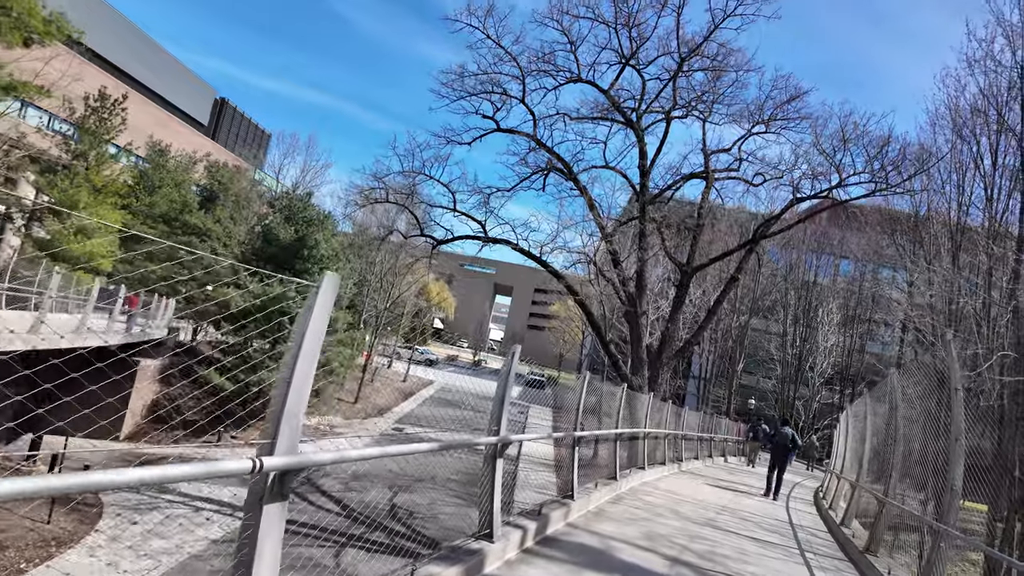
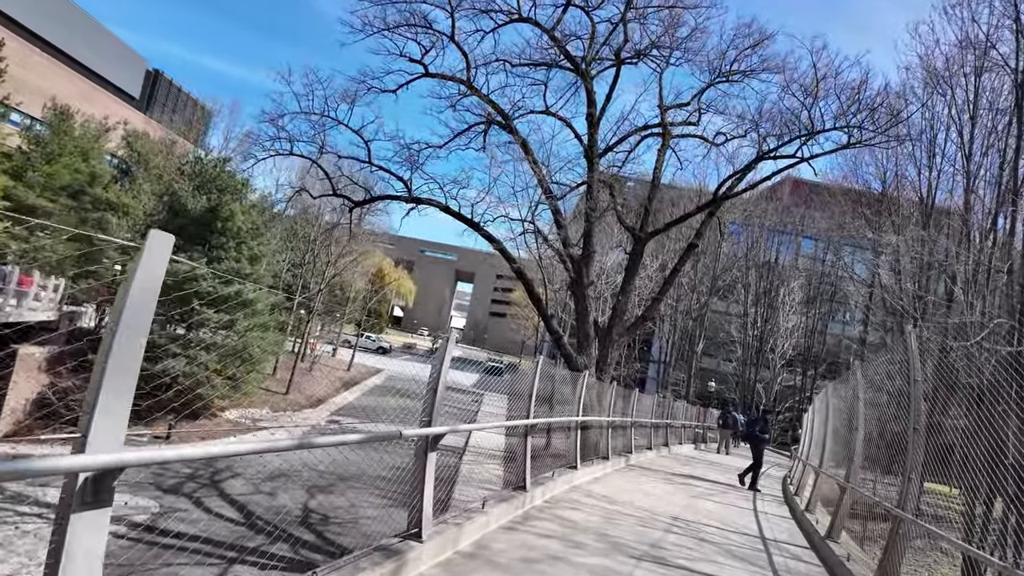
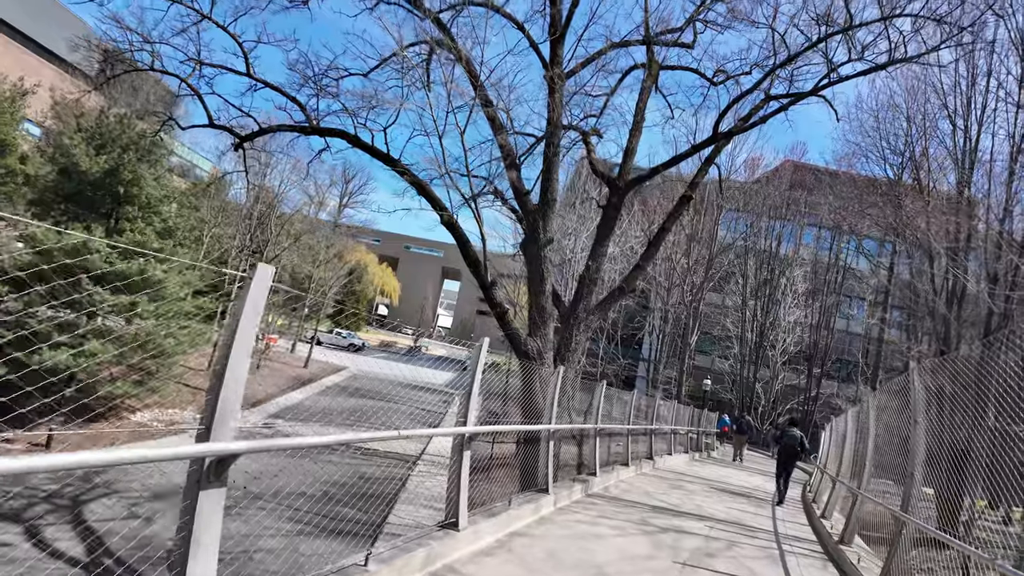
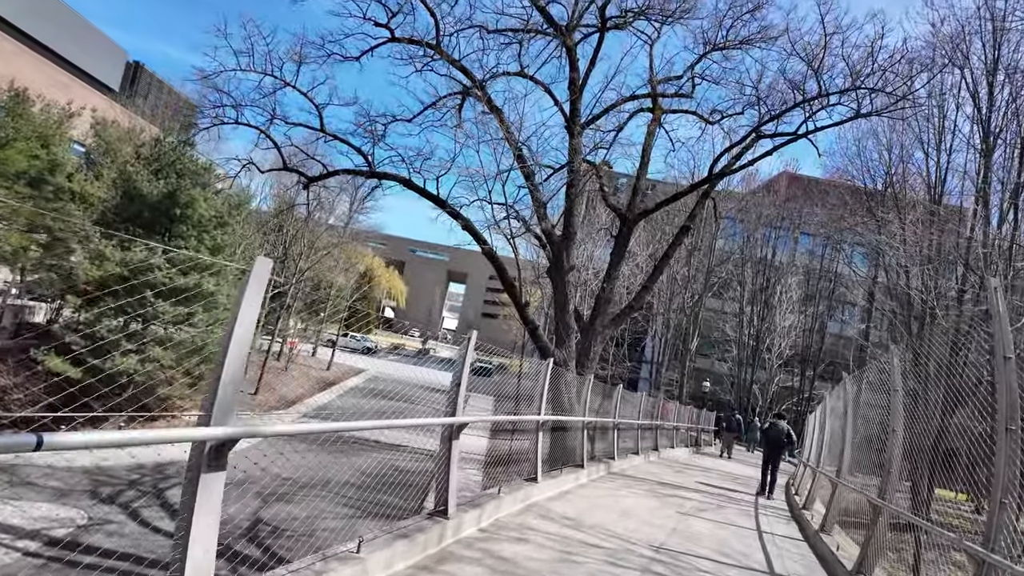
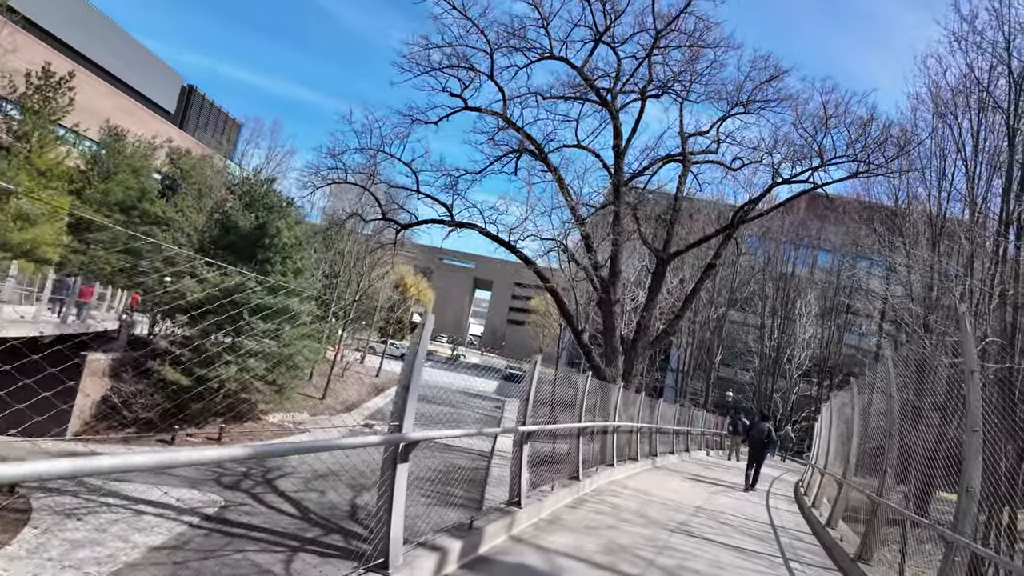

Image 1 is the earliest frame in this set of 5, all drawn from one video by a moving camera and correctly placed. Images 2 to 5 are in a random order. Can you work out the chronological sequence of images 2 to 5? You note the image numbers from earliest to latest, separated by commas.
5, 2, 4, 3
